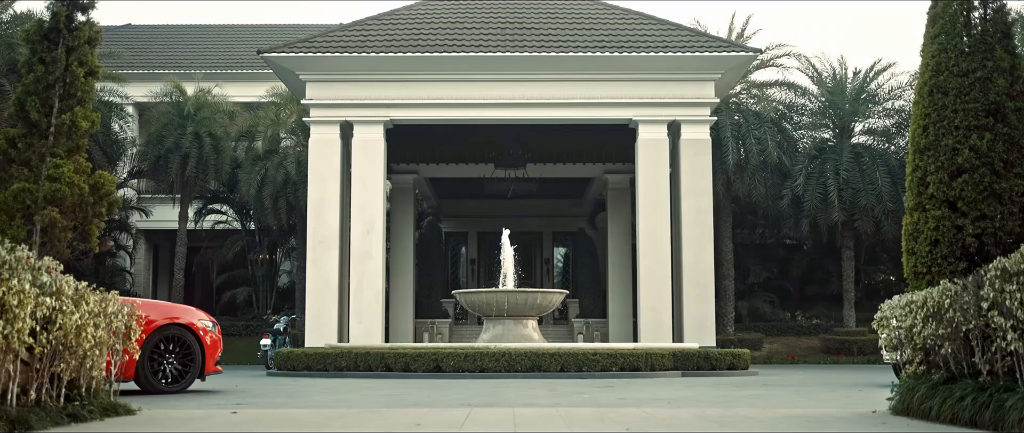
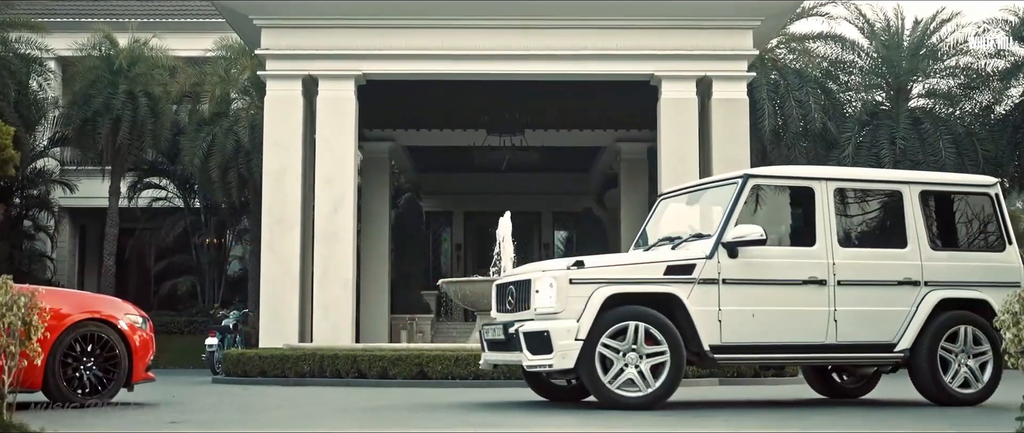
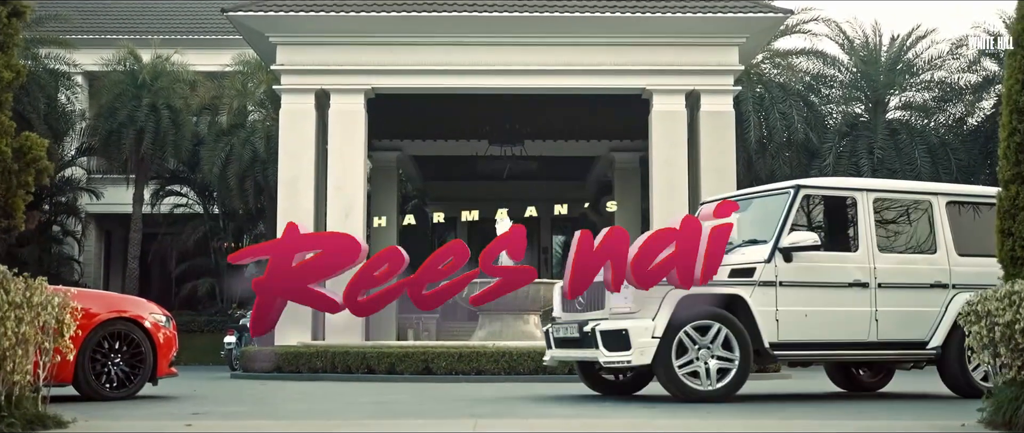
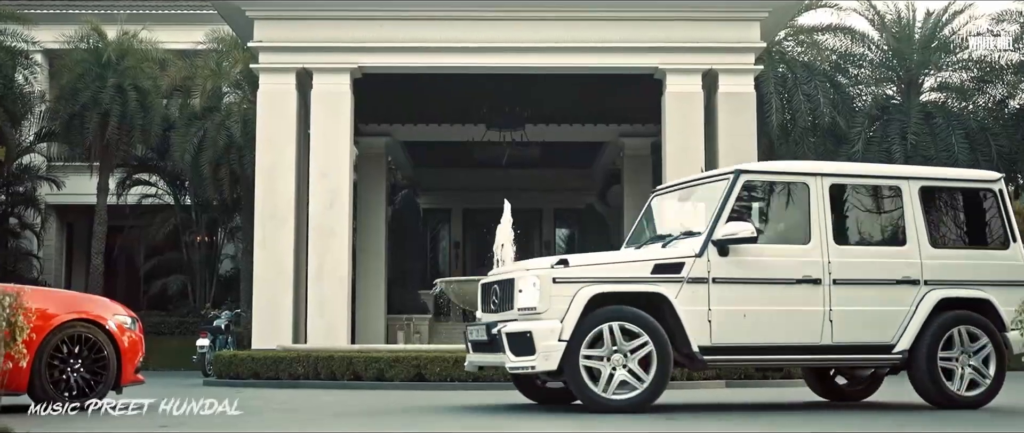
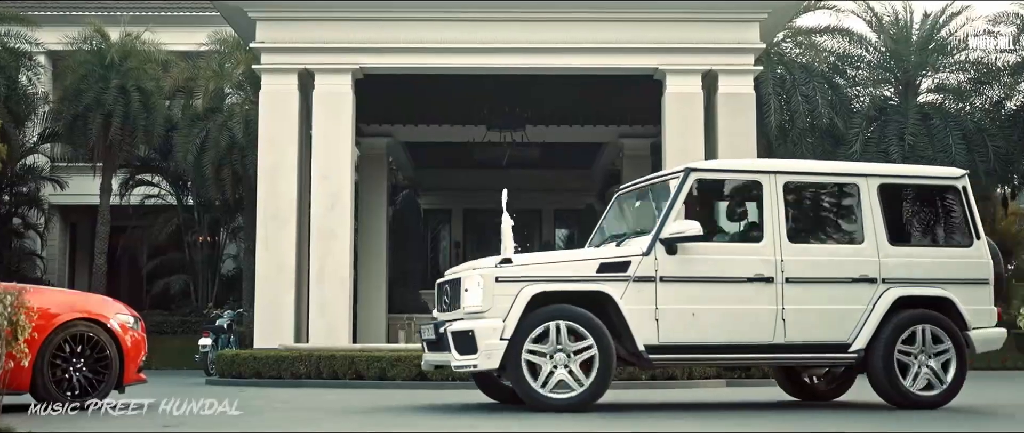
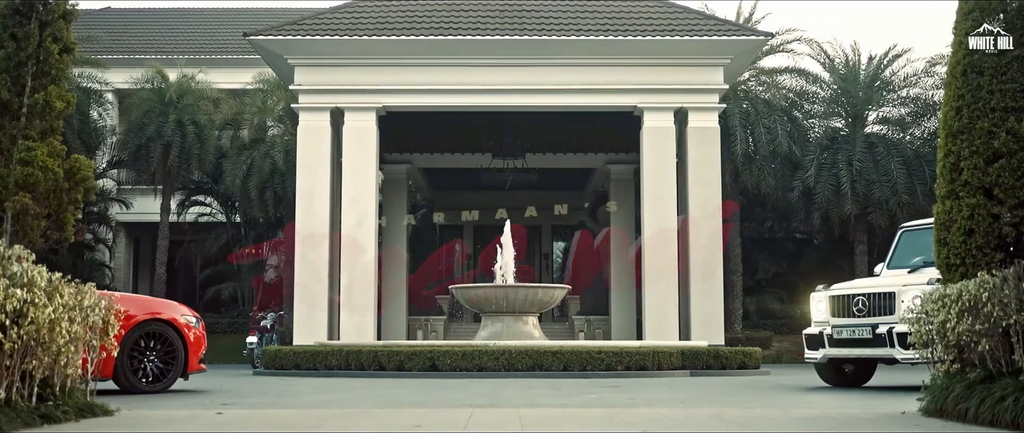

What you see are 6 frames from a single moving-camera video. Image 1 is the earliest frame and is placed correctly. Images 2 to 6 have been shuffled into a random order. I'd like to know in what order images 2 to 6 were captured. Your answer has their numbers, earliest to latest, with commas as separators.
6, 3, 2, 5, 4
